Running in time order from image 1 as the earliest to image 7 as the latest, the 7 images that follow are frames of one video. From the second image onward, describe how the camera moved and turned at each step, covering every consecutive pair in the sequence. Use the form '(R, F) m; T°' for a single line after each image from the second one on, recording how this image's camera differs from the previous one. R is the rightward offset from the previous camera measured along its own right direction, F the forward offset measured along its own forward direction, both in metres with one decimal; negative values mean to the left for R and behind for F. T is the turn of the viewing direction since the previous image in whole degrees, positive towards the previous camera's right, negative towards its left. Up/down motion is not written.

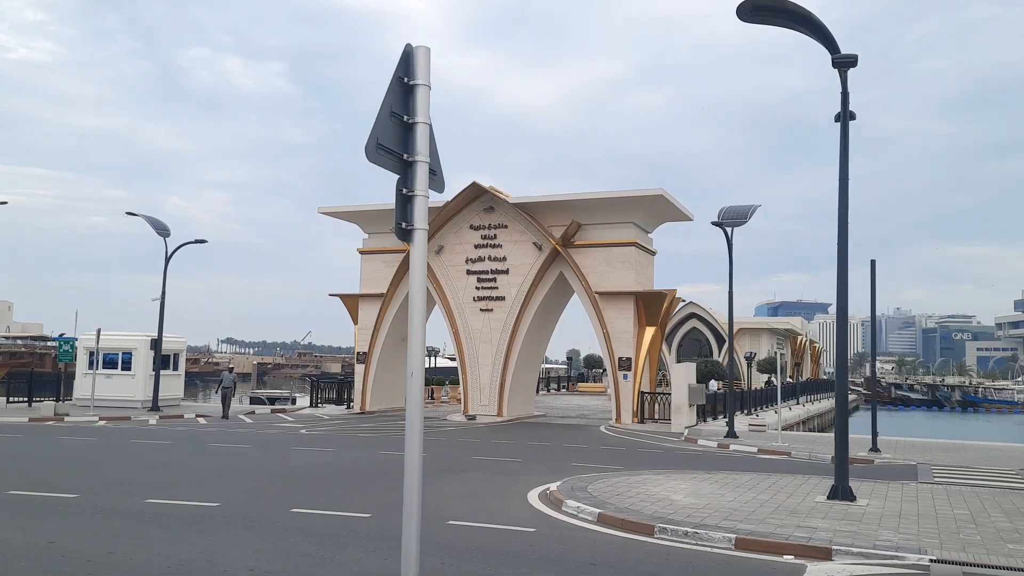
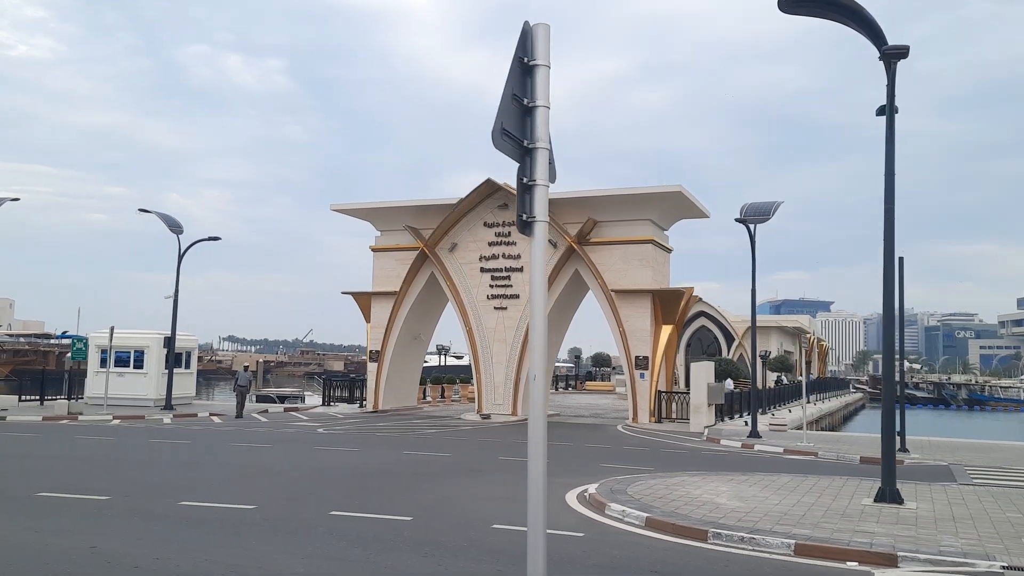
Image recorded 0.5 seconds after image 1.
(-0.5, +0.3) m; 0°
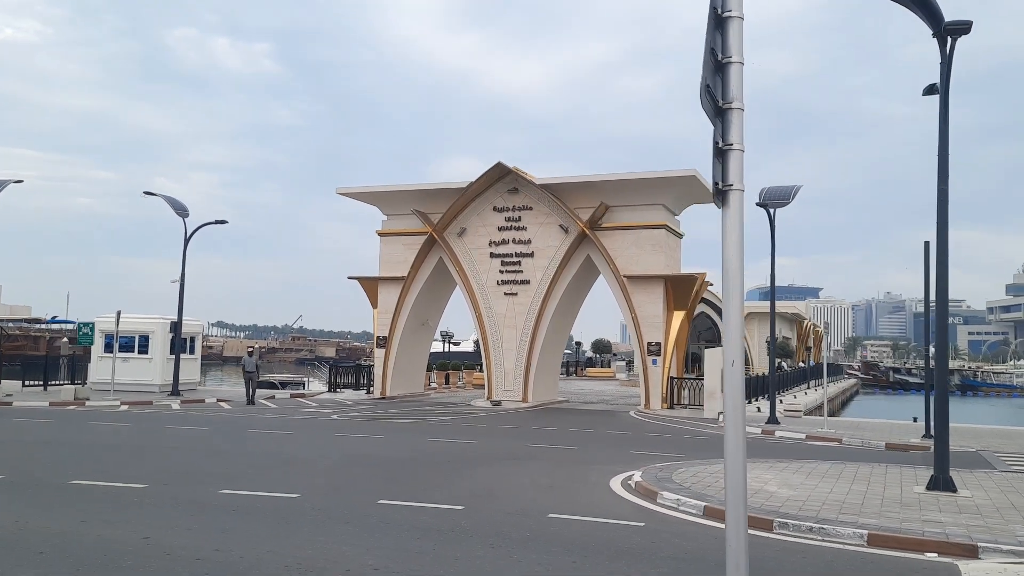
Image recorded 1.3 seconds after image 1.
(-0.7, +0.3) m; +1°
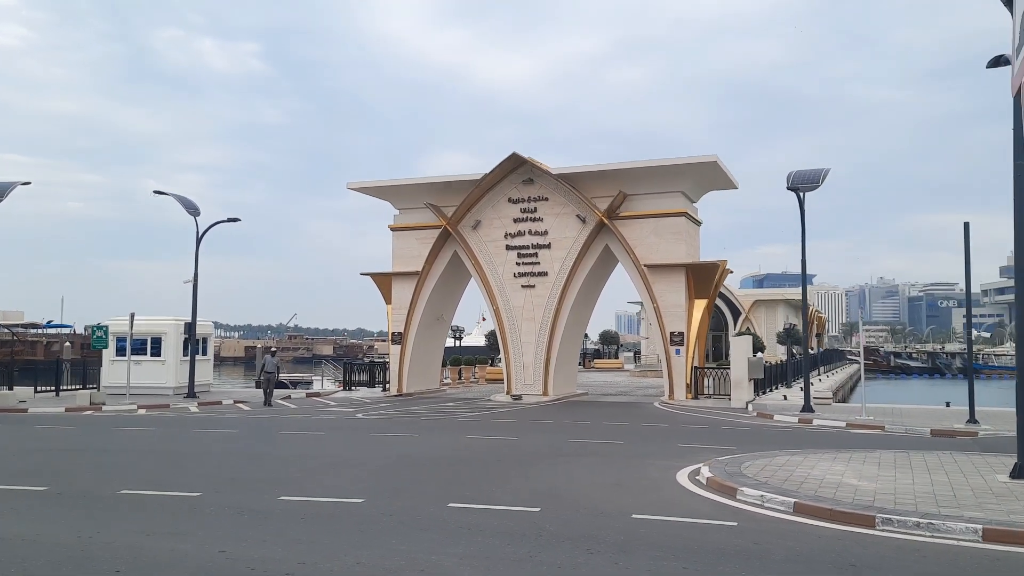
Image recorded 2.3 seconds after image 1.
(-0.8, +0.5) m; 0°
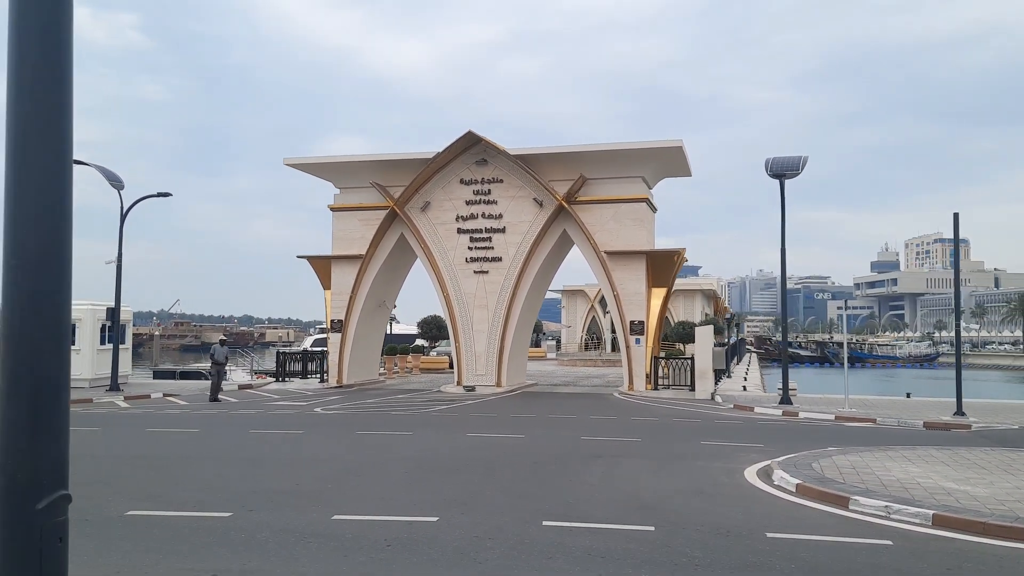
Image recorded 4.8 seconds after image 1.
(-2.0, +1.4) m; +7°
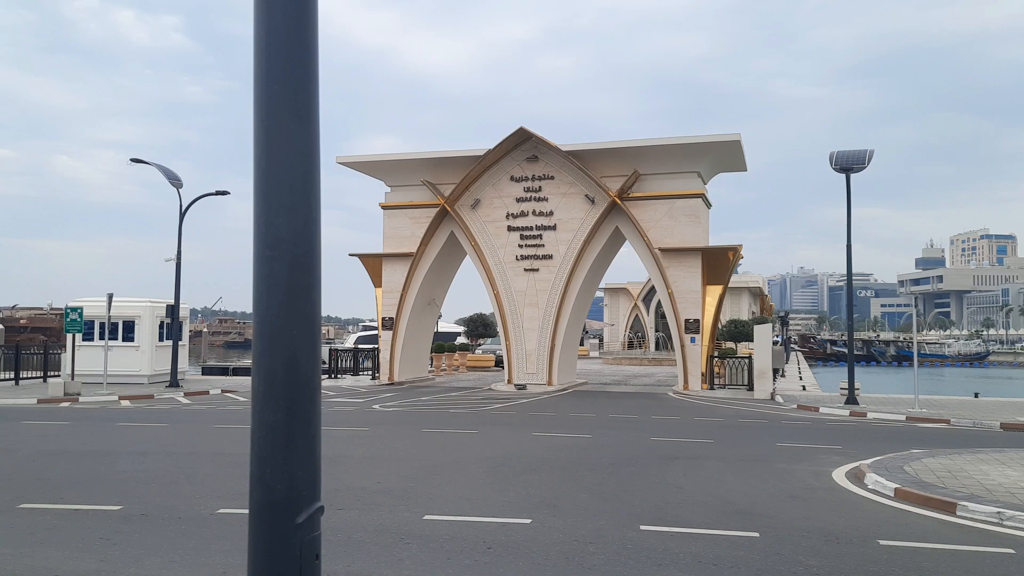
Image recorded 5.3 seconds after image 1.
(-0.5, +0.2) m; -3°
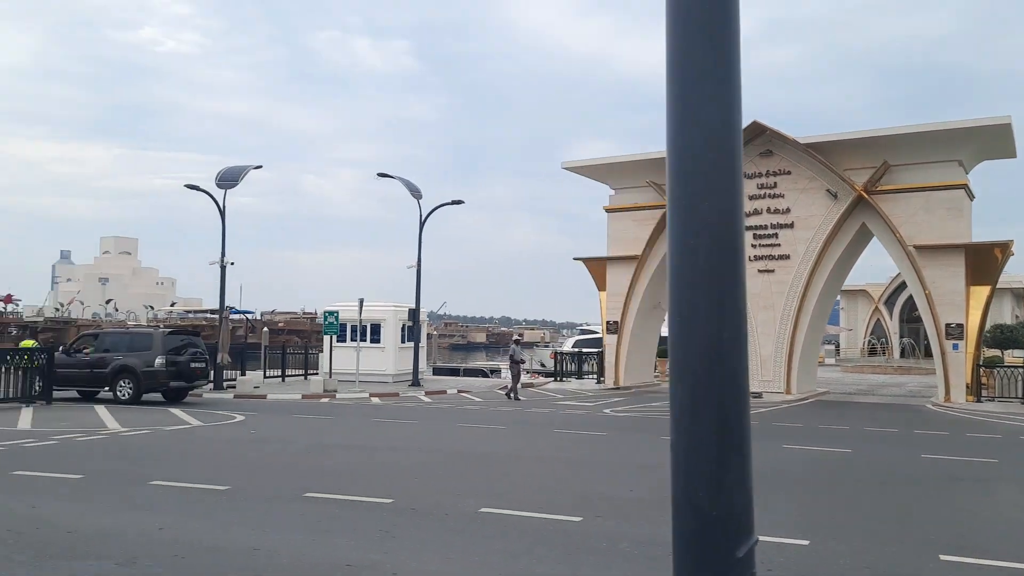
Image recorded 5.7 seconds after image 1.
(-0.5, +0.2) m; -15°
